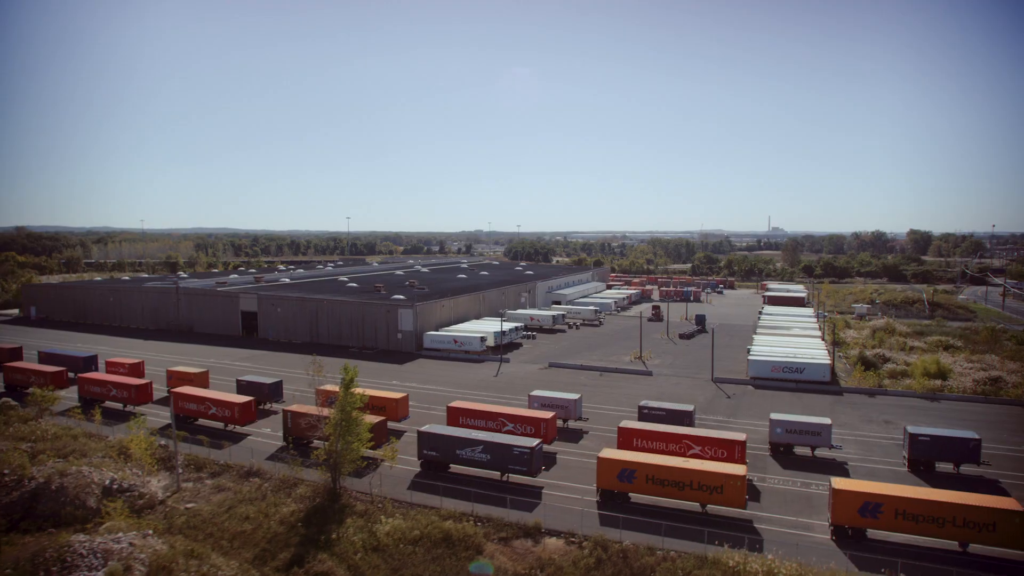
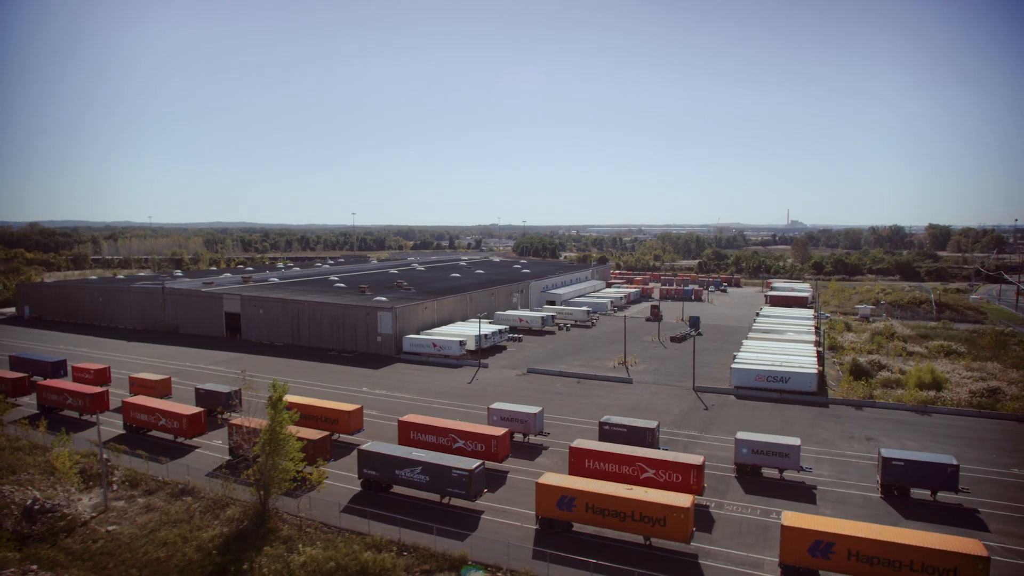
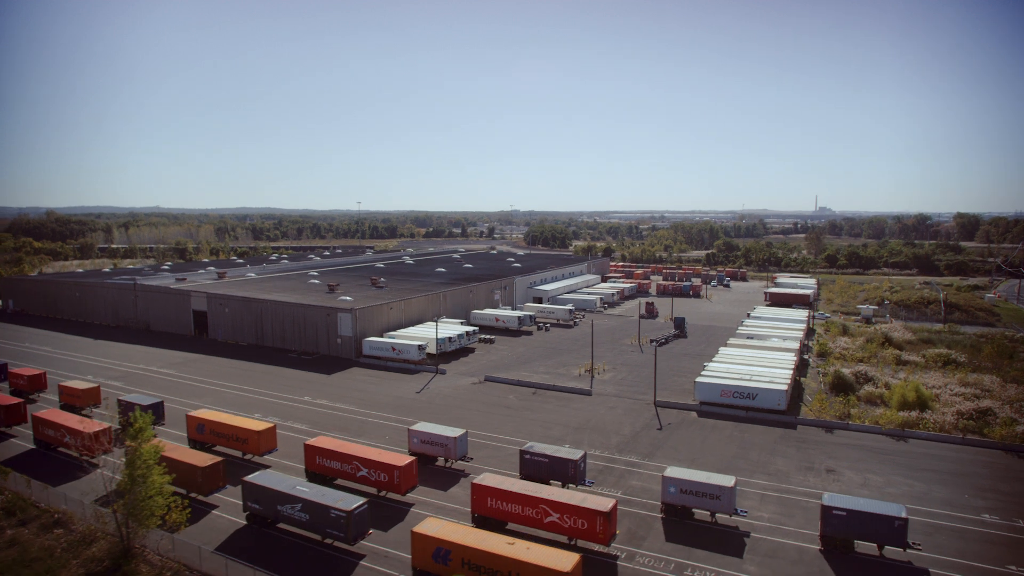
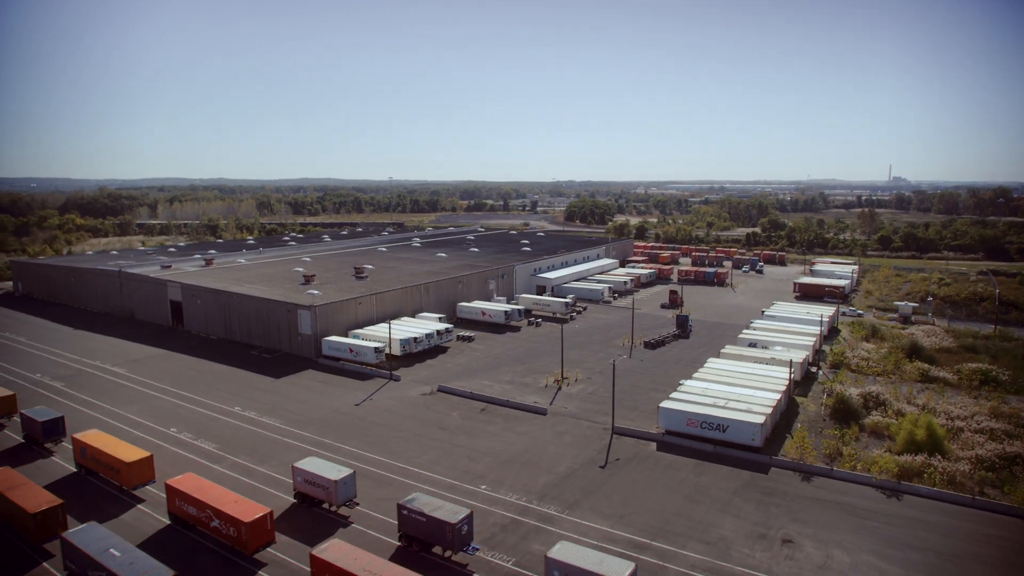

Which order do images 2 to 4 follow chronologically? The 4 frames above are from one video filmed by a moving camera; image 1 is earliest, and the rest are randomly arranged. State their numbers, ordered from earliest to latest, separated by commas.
2, 3, 4
